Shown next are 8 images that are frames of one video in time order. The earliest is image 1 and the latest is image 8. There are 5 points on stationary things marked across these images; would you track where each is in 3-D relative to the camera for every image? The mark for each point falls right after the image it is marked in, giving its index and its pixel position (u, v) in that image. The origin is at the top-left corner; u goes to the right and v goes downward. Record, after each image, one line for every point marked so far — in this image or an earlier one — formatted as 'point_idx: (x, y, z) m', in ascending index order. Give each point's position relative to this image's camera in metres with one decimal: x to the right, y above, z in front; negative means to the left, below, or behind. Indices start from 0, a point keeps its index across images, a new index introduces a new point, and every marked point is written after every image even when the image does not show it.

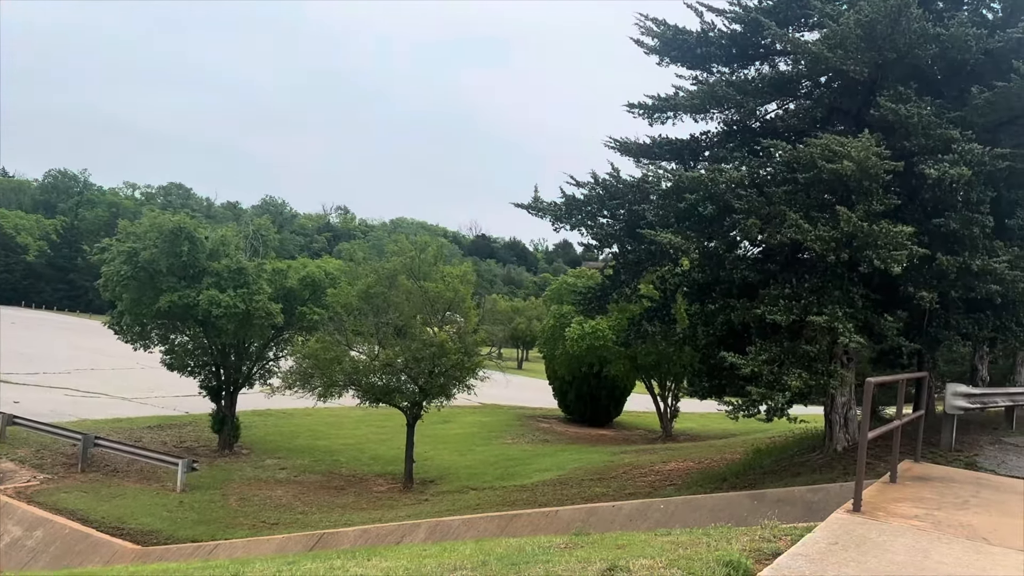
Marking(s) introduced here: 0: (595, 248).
0: (+1.3, +0.6, +11.5) m
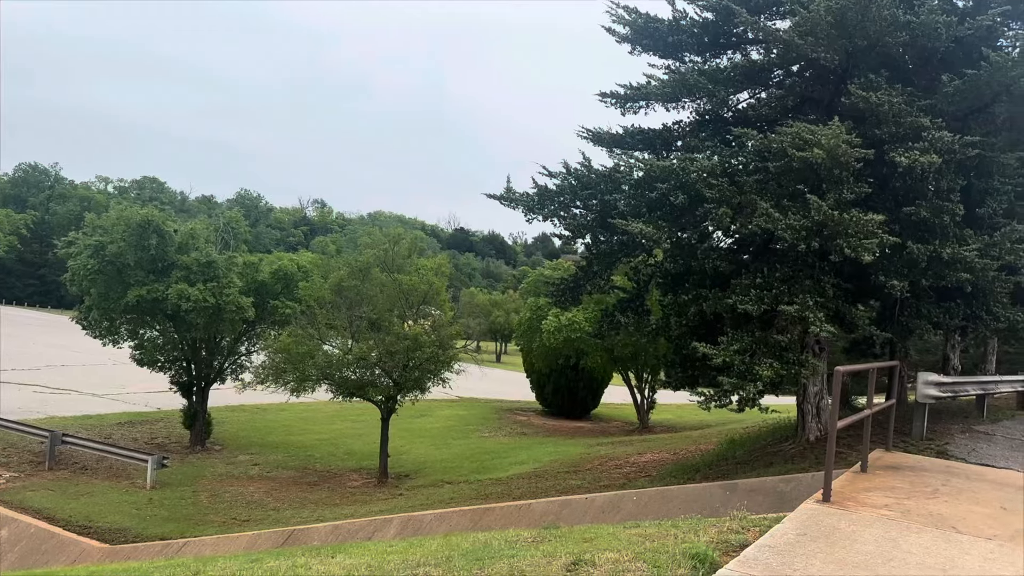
0: (+0.9, +0.8, +11.4) m
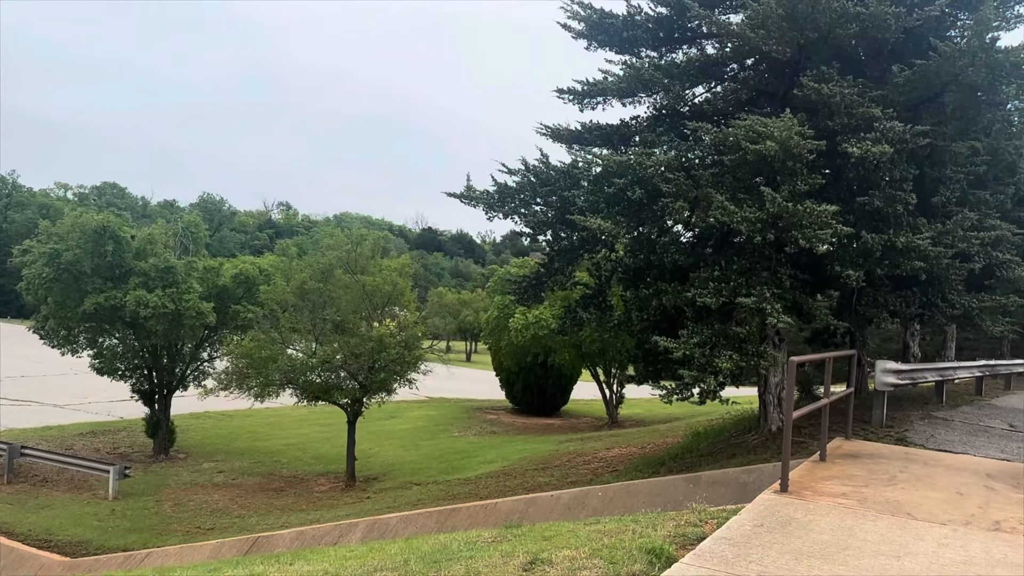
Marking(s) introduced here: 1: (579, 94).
0: (+0.3, +0.8, +11.4) m
1: (+1.1, +3.2, +11.6) m
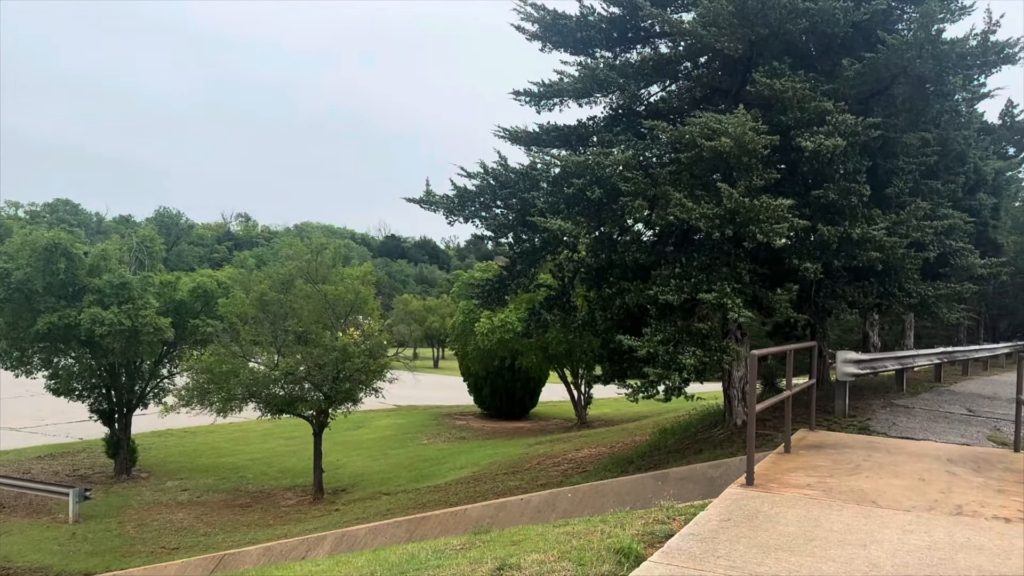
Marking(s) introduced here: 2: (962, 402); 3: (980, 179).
0: (-0.3, +0.8, +11.3) m
1: (+0.4, +3.1, +11.6) m
2: (+7.1, -1.8, +11.3) m
3: (+8.7, +2.0, +13.3) m
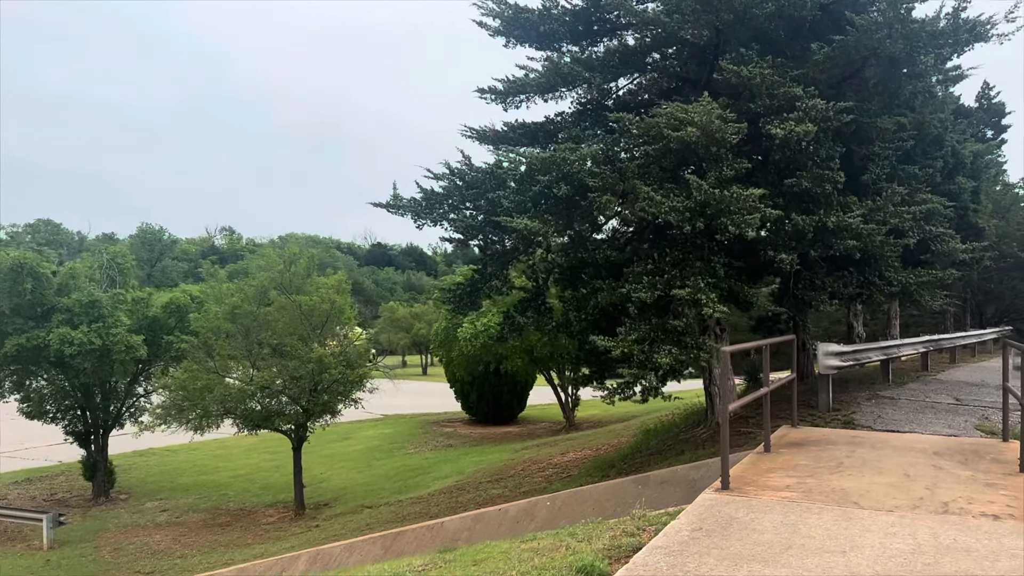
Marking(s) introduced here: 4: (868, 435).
0: (-0.8, +0.7, +11.0) m
1: (-0.2, +3.1, +11.3) m
2: (+6.7, -1.6, +11.1) m
3: (+8.2, +2.3, +13.1) m
4: (+3.9, -1.6, +8.0) m
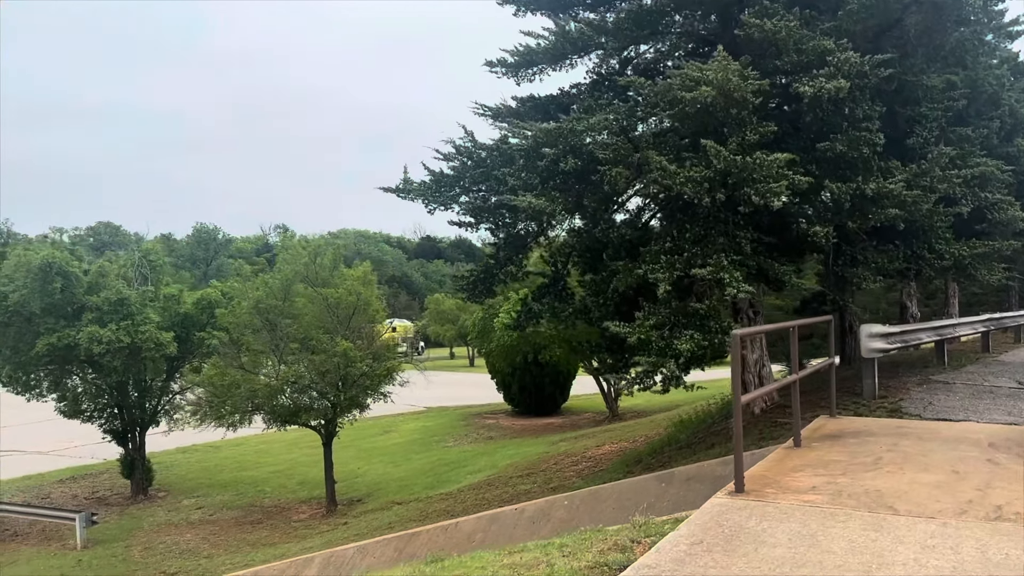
0: (-0.6, +0.9, +10.4) m
1: (0.0, +3.3, +10.6) m
2: (+7.0, -1.2, +10.0) m
3: (+8.5, +2.8, +11.9) m
4: (+4.0, -1.4, +7.1) m
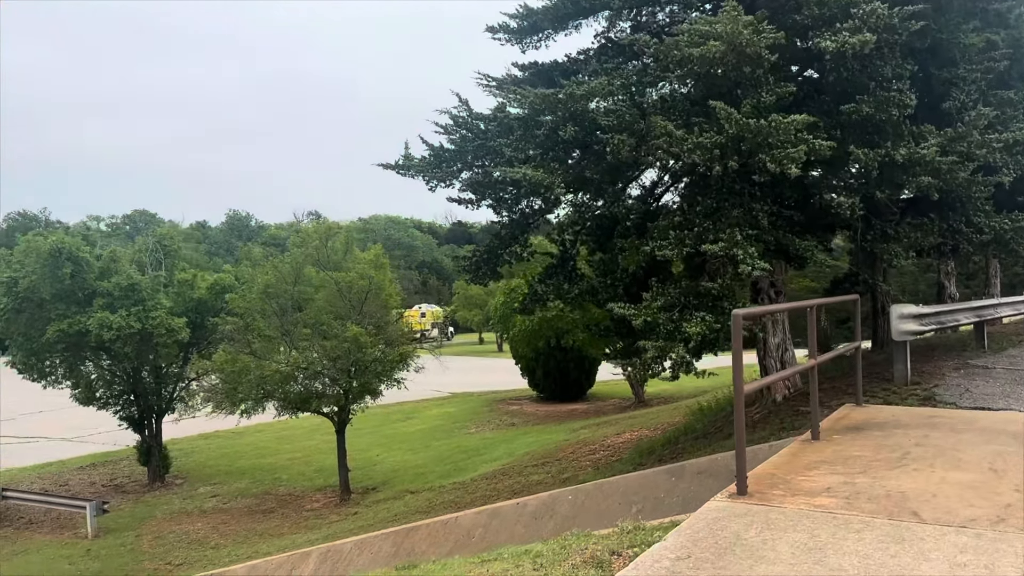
0: (-0.5, +1.2, +9.8) m
1: (+0.1, +3.6, +10.0) m
2: (+7.0, -0.9, +9.1) m
3: (+8.6, +3.1, +10.9) m
4: (+3.9, -1.2, +6.4) m
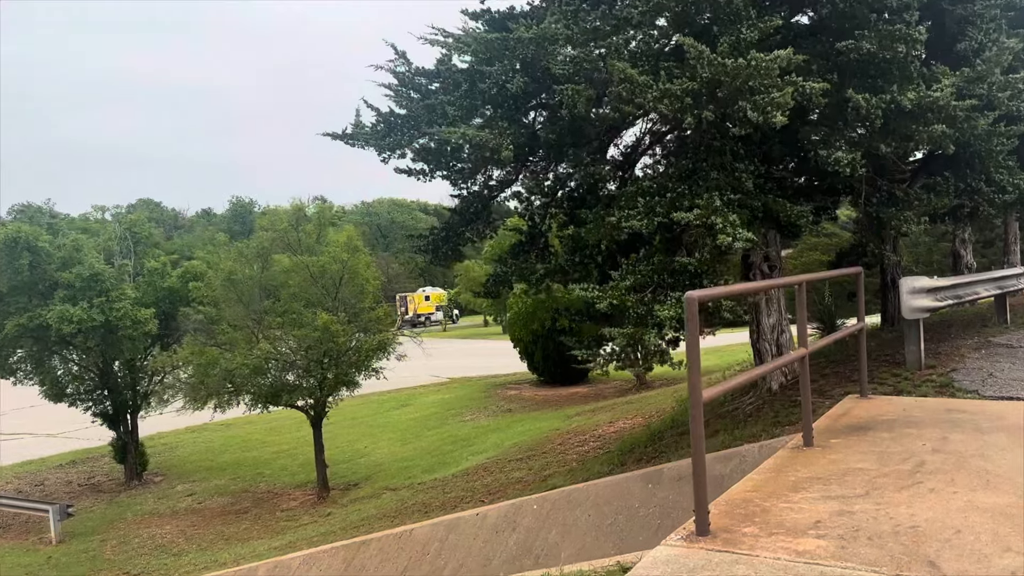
0: (-1.0, +1.4, +8.8) m
1: (-0.5, +3.8, +8.9) m
2: (+6.6, -0.5, +8.0) m
3: (+8.0, +3.6, +9.6) m
4: (+3.4, -0.9, +5.3) m
